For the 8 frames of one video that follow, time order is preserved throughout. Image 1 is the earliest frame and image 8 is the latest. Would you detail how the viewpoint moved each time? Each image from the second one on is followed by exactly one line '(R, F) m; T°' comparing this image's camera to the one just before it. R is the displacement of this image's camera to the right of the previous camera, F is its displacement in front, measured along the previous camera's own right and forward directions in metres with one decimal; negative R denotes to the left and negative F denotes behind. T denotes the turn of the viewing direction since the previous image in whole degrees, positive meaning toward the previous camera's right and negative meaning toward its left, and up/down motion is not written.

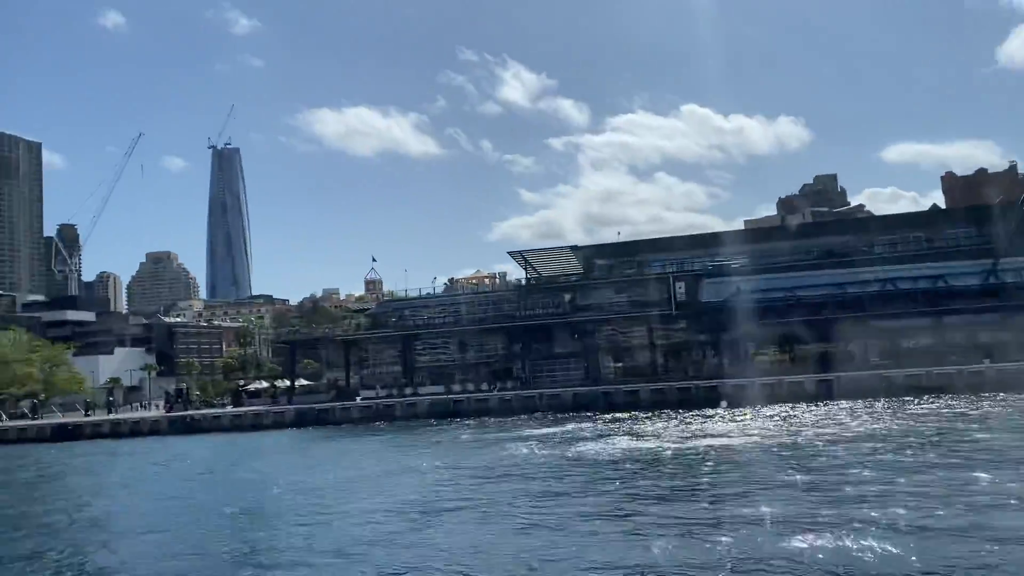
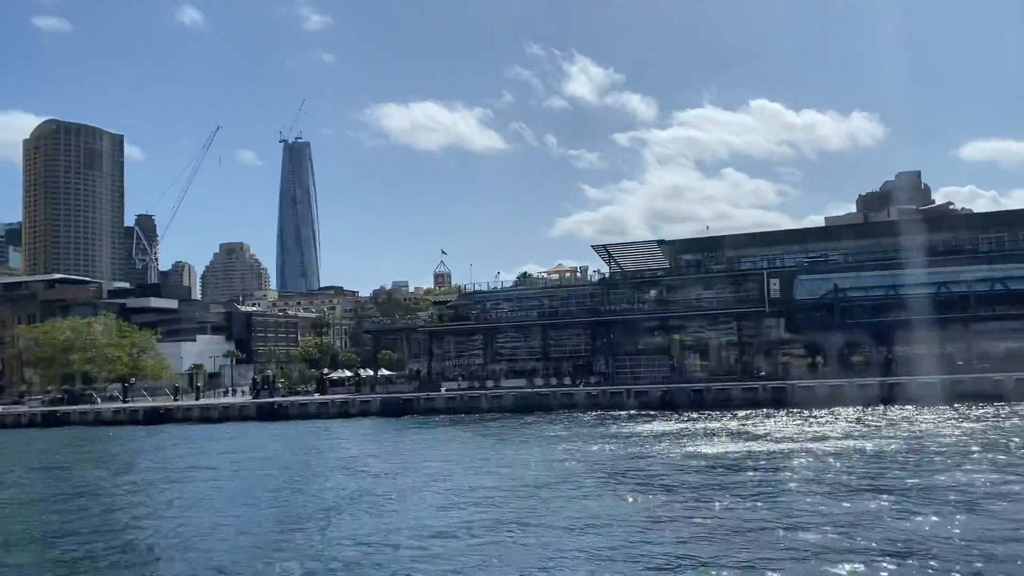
(-1.8, +0.6) m; -4°
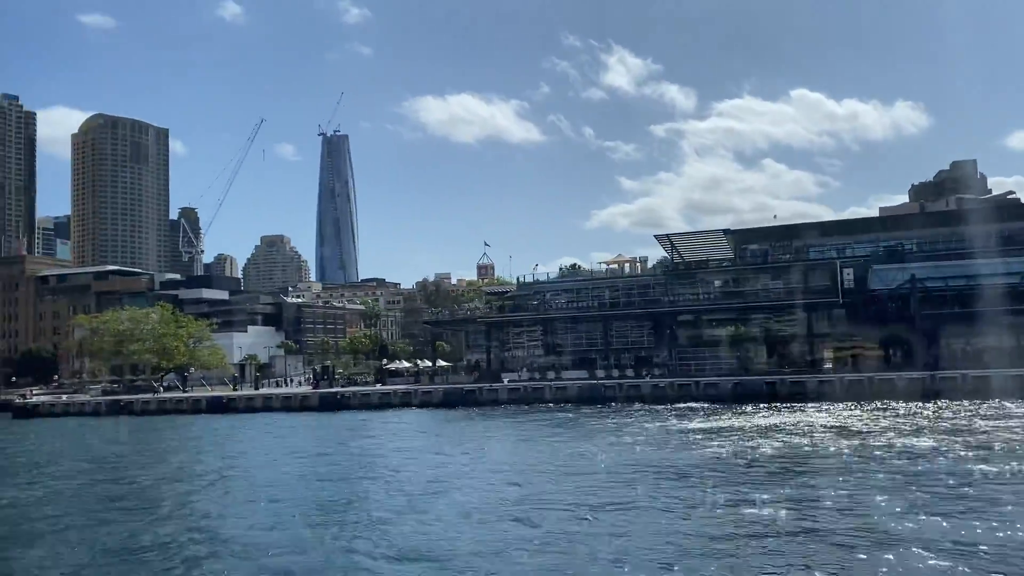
(-2.1, +0.7) m; -2°
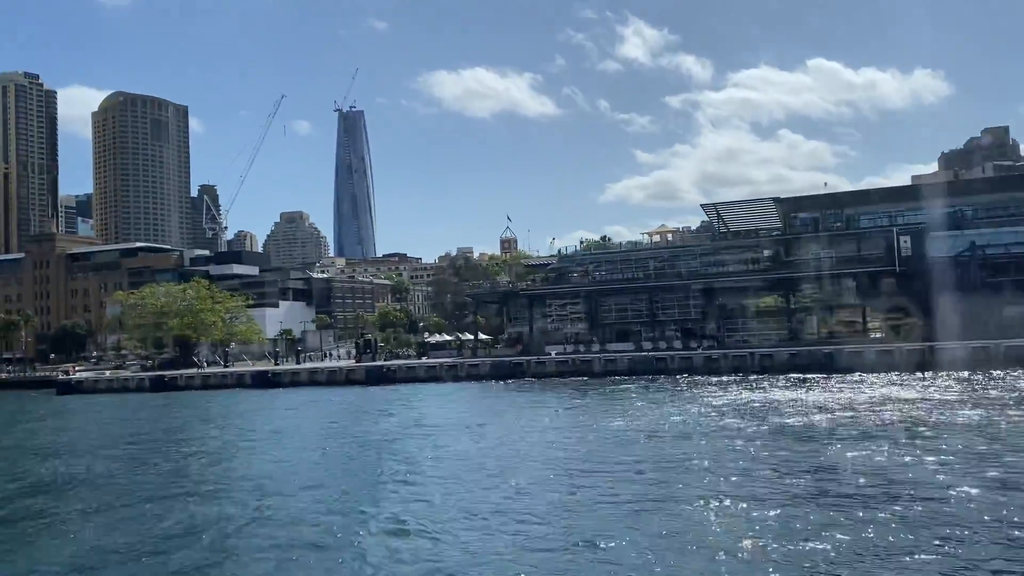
(-2.4, +0.5) m; -1°
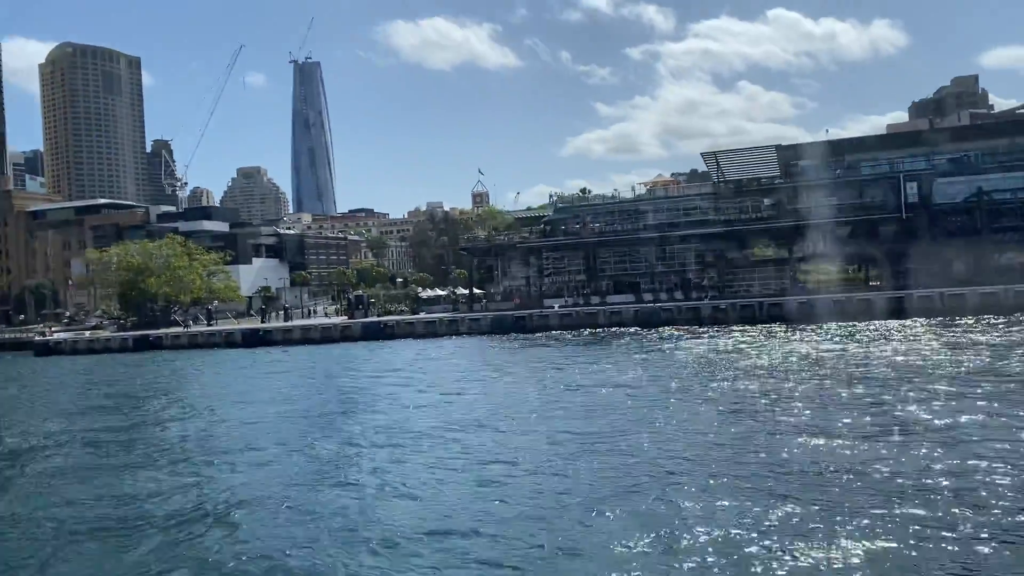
(-2.9, +1.5) m; +3°
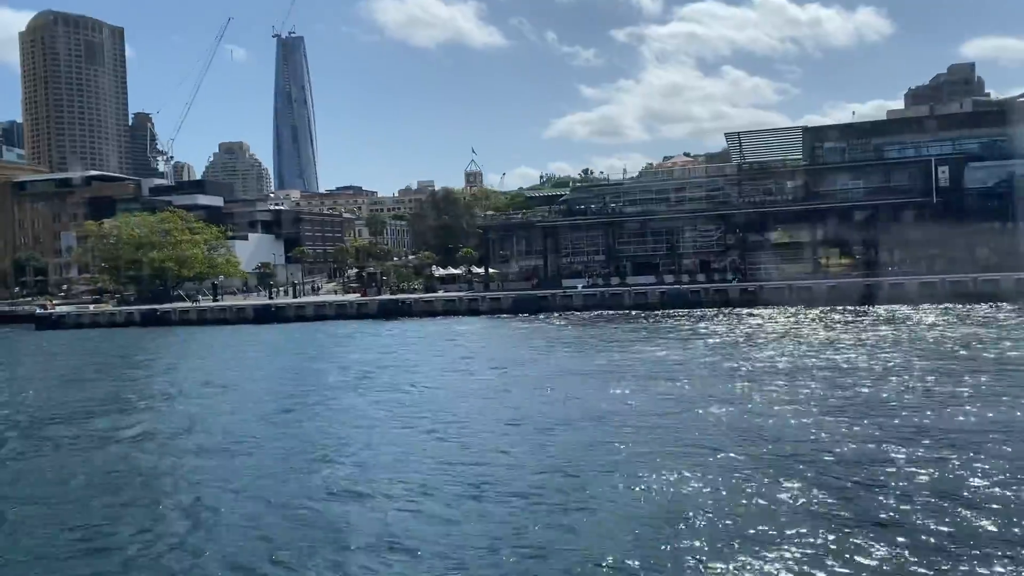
(-3.0, +1.1) m; +1°
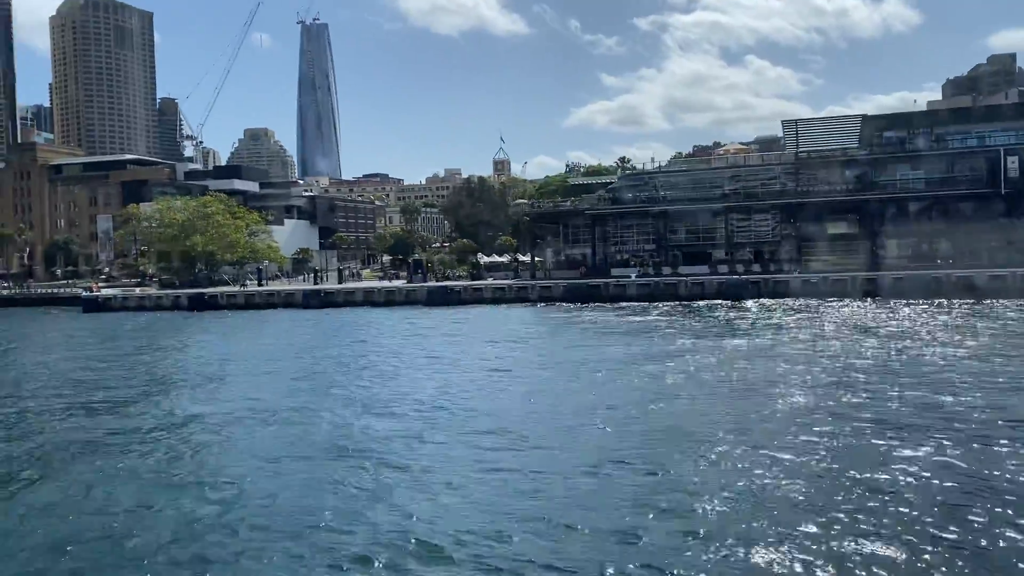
(-2.5, +0.6) m; -1°
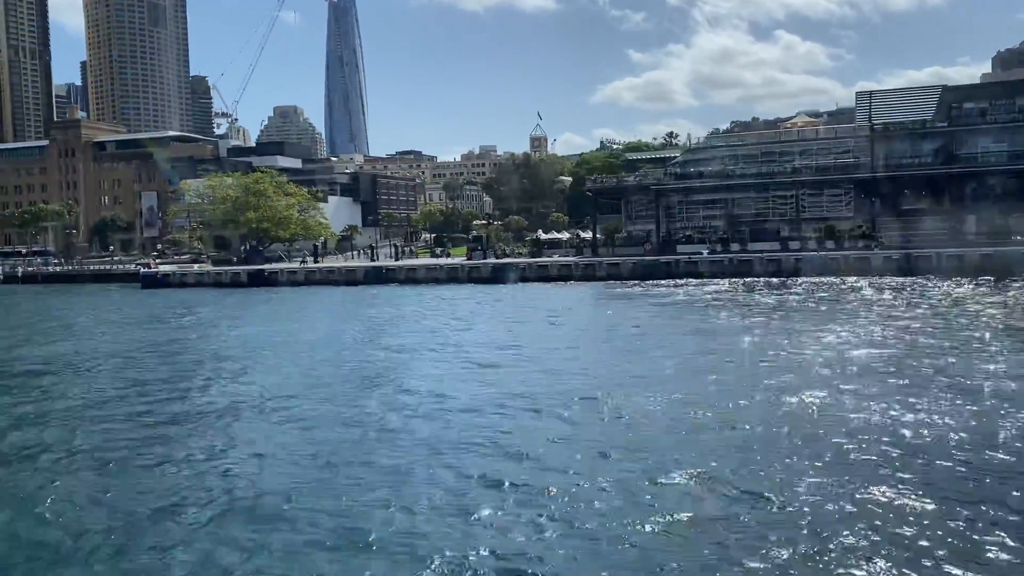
(-3.0, +1.0) m; -2°
